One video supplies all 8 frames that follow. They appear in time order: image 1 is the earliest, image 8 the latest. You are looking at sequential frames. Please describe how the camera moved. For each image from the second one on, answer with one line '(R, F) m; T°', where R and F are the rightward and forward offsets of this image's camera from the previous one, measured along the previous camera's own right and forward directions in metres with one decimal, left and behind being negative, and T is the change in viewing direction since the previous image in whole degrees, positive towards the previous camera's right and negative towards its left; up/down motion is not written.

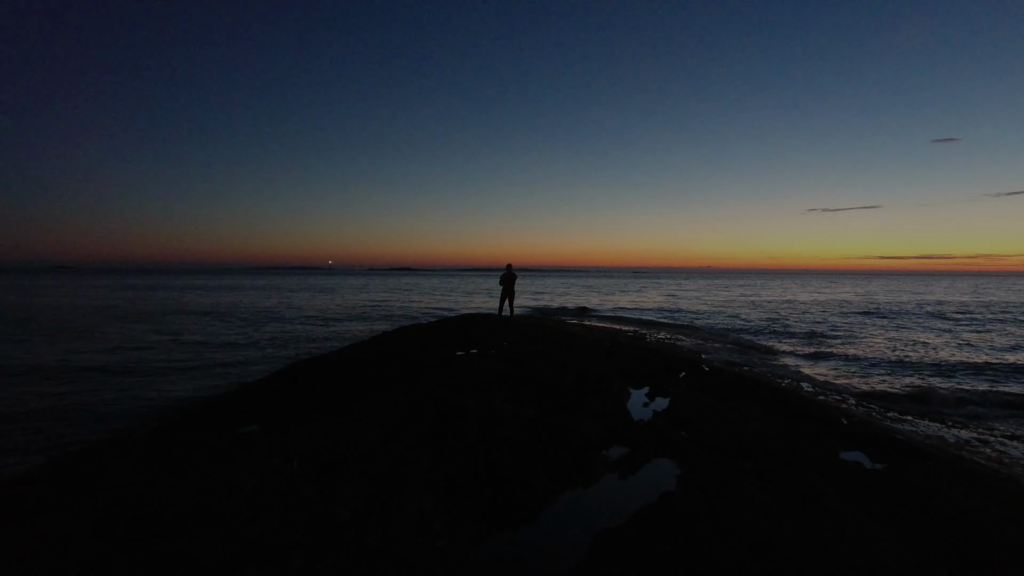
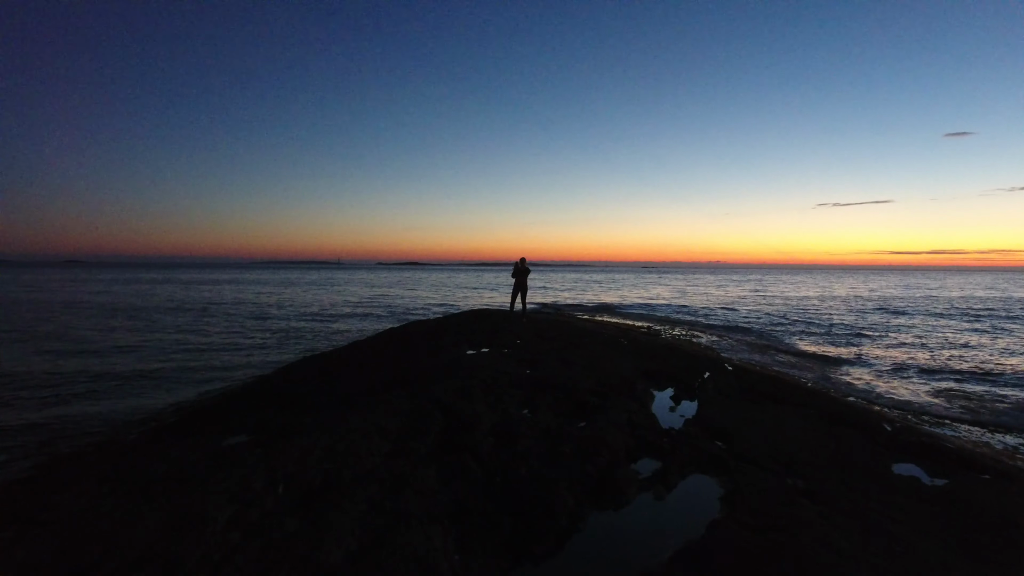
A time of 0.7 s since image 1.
(-0.1, +0.8) m; -1°
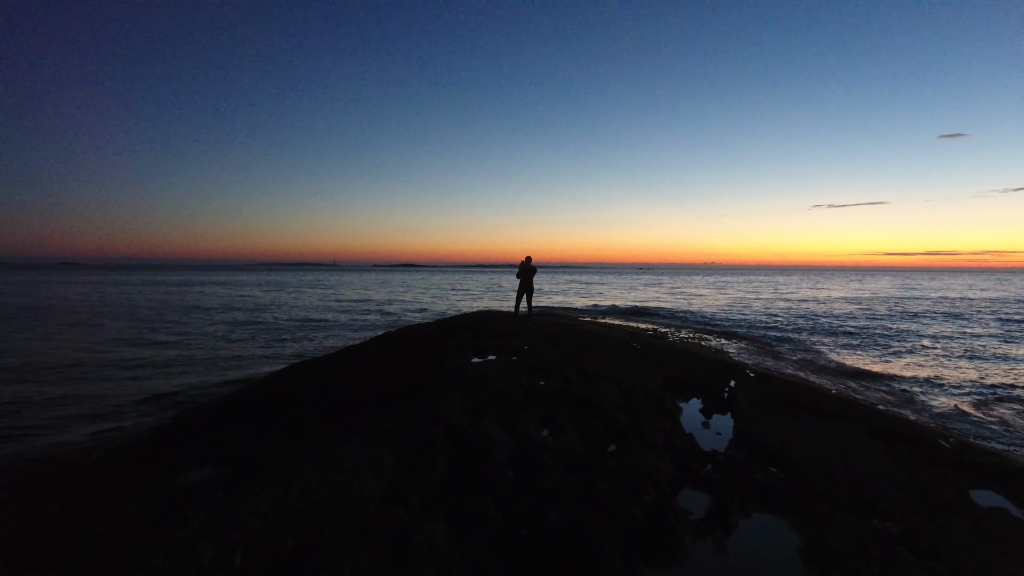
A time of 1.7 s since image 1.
(-0.2, +1.2) m; 0°
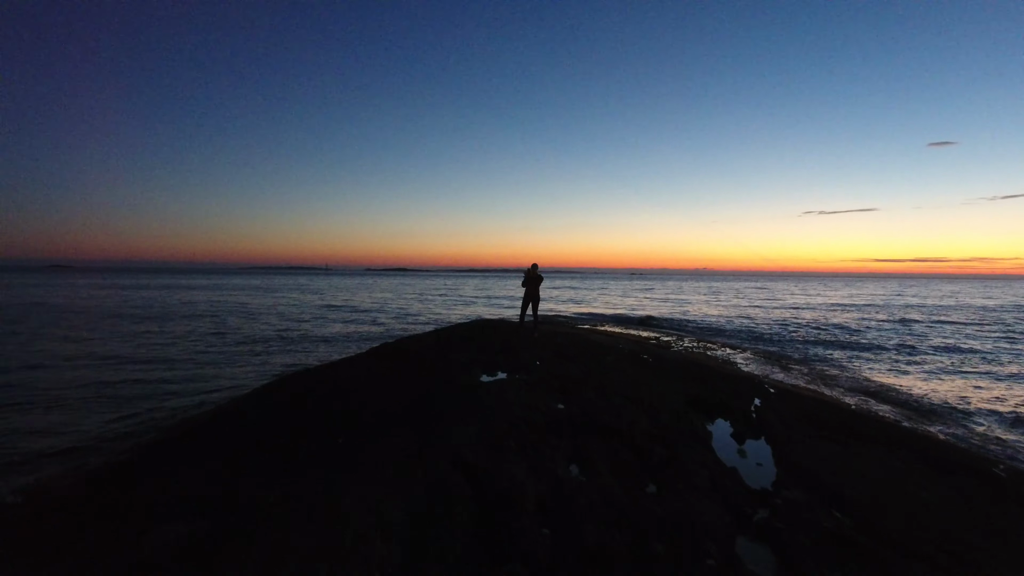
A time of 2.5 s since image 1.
(-0.3, +0.9) m; +1°
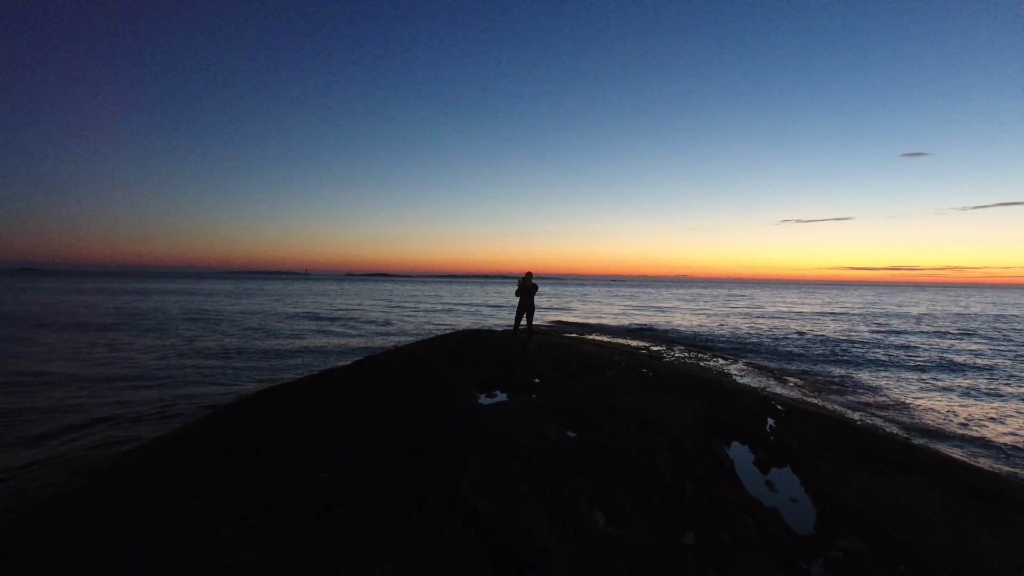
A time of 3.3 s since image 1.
(-0.3, +0.9) m; +2°
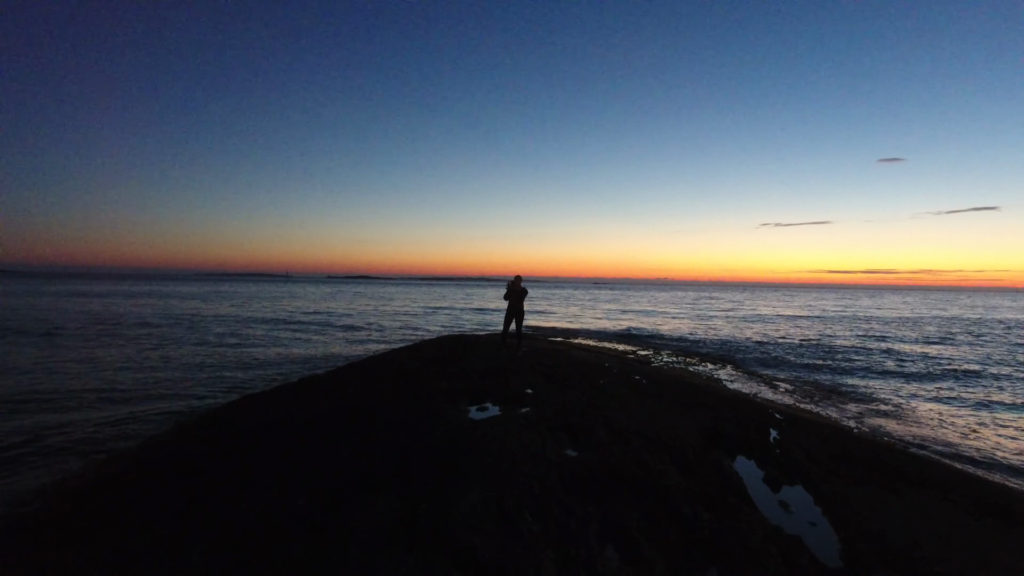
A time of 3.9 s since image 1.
(-0.1, +0.6) m; +2°
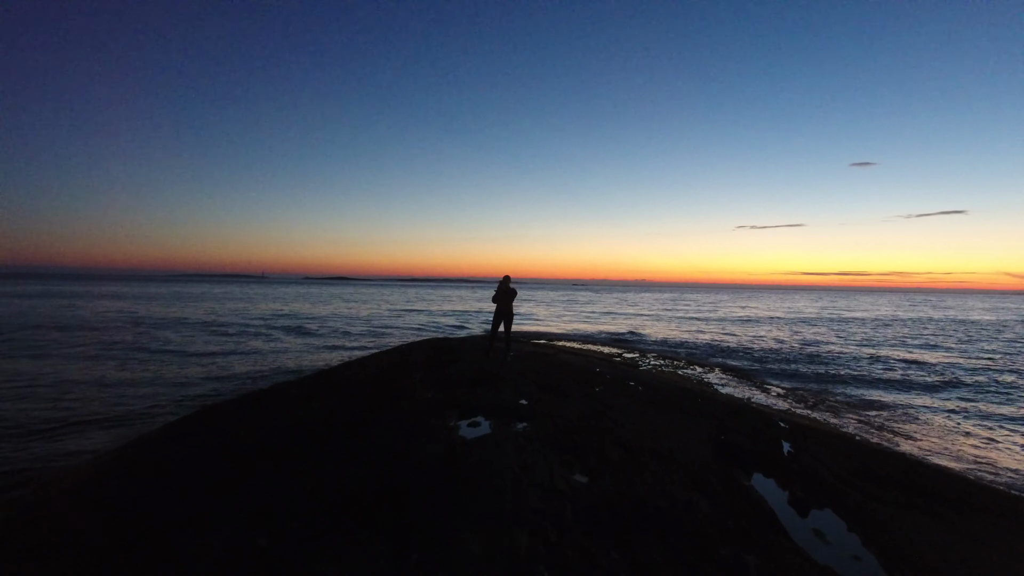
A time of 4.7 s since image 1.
(-0.2, +0.9) m; +2°
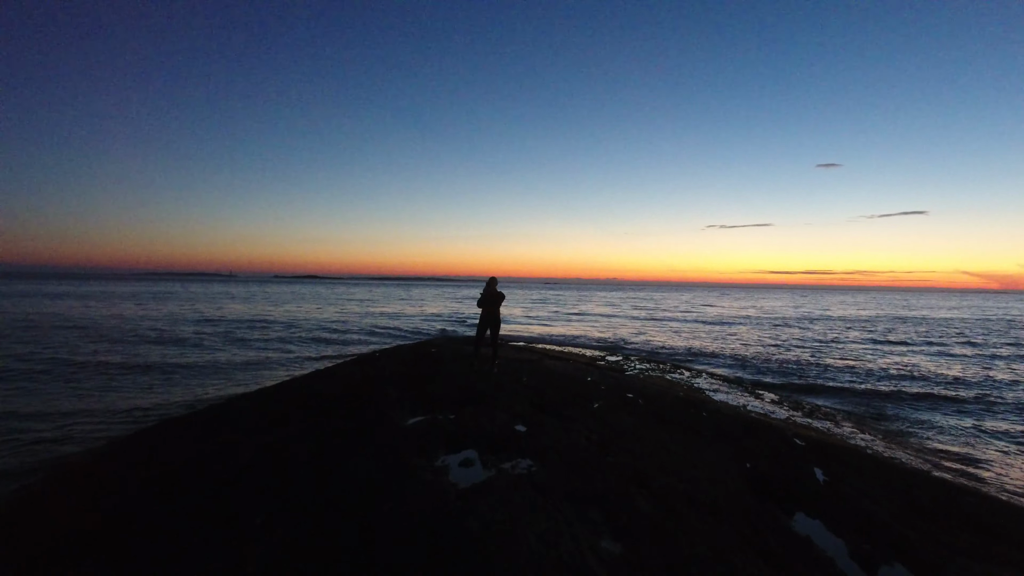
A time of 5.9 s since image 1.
(-0.3, +1.4) m; +2°
